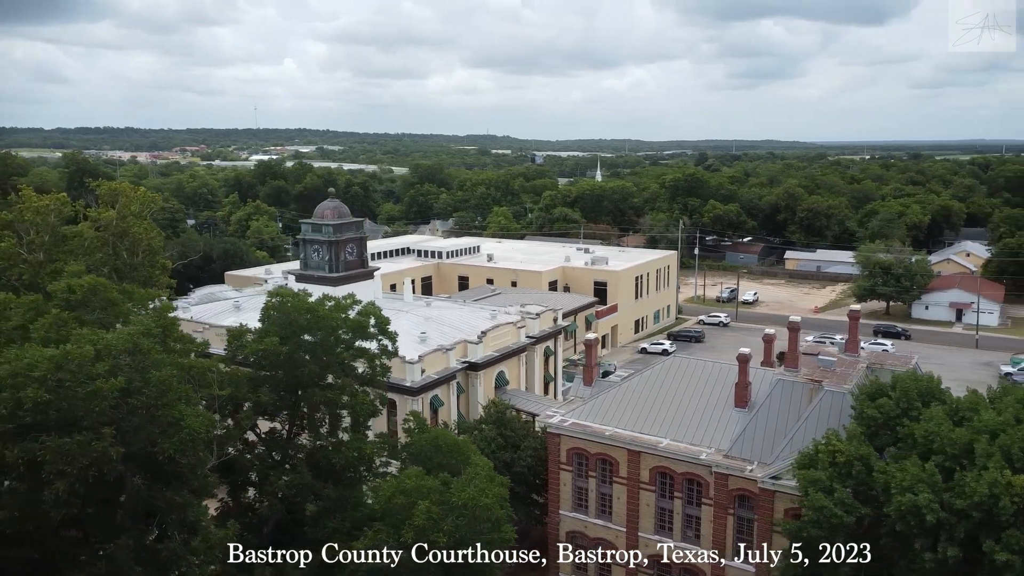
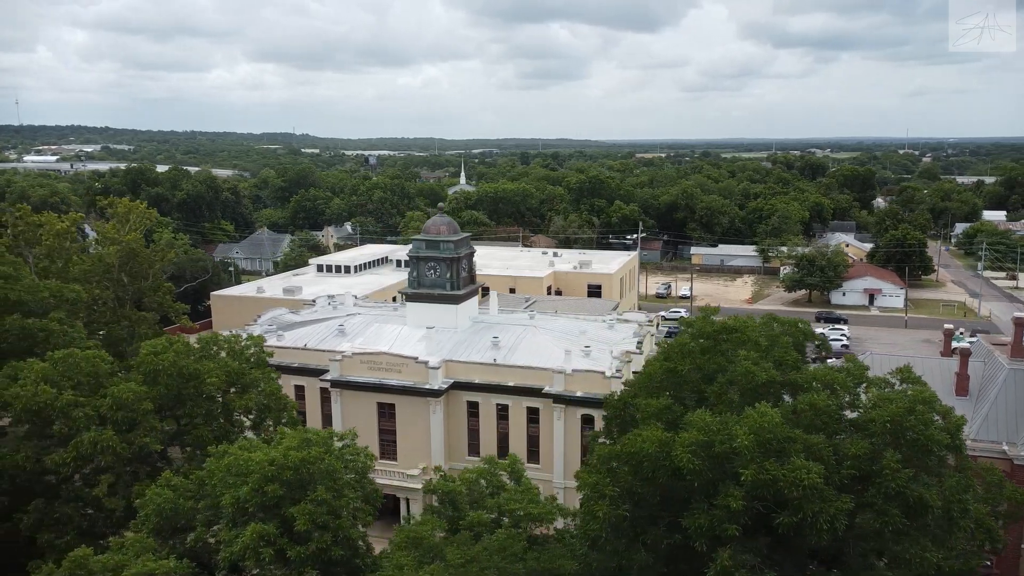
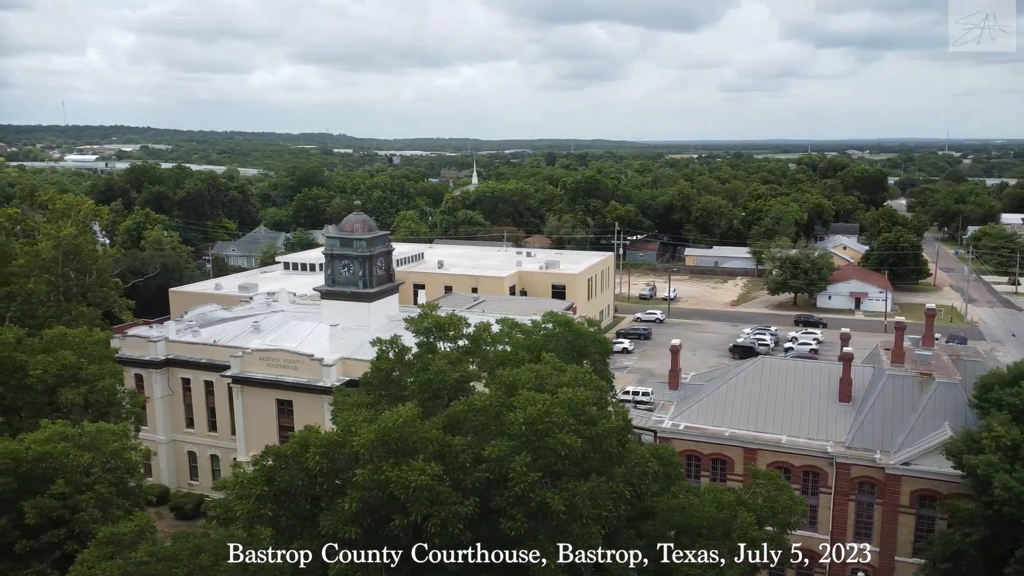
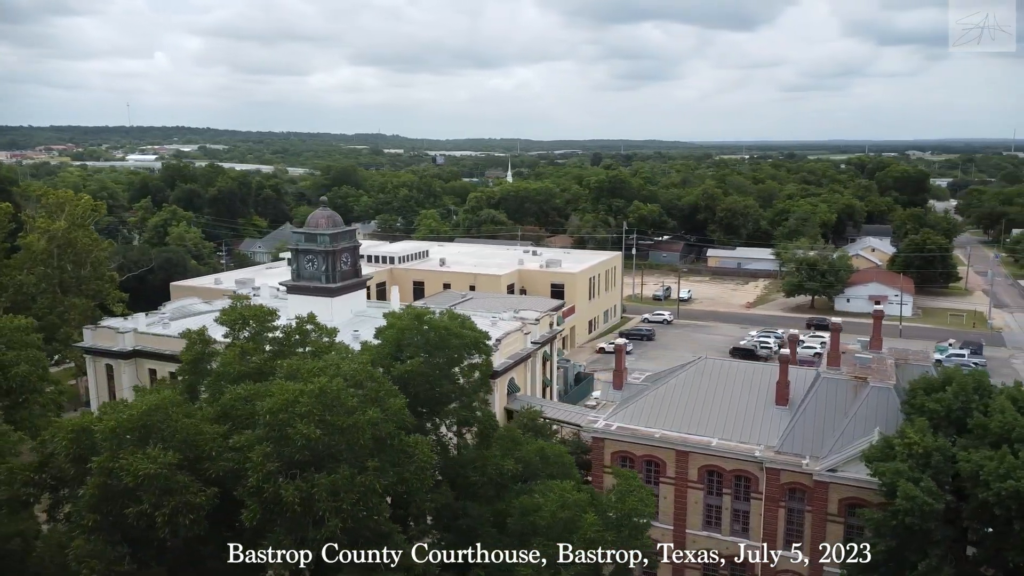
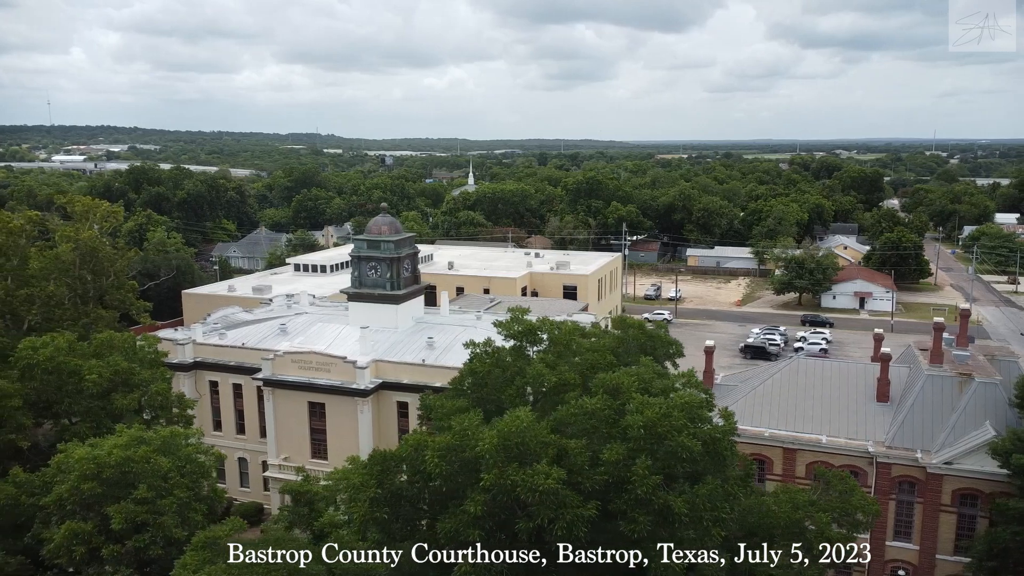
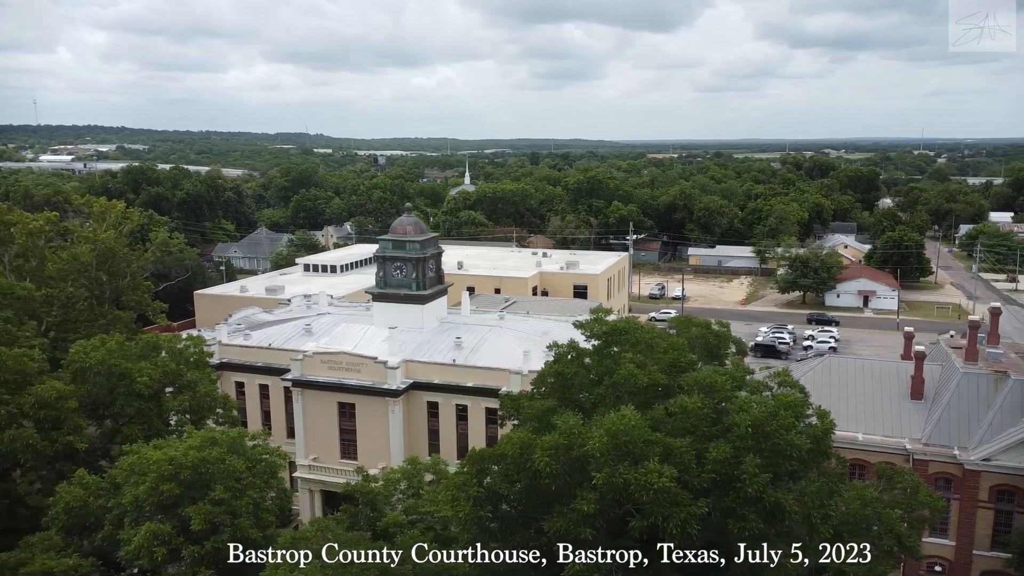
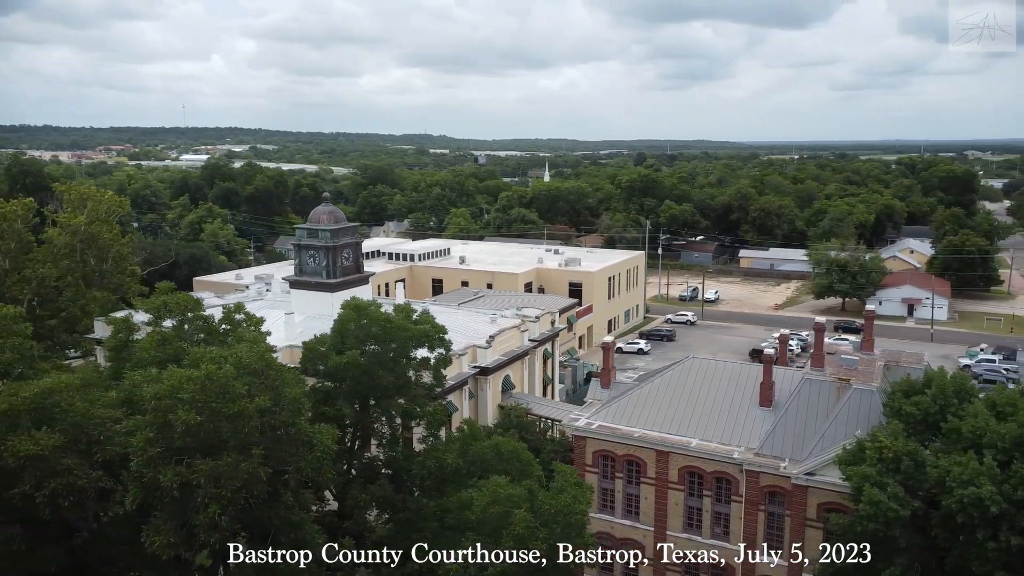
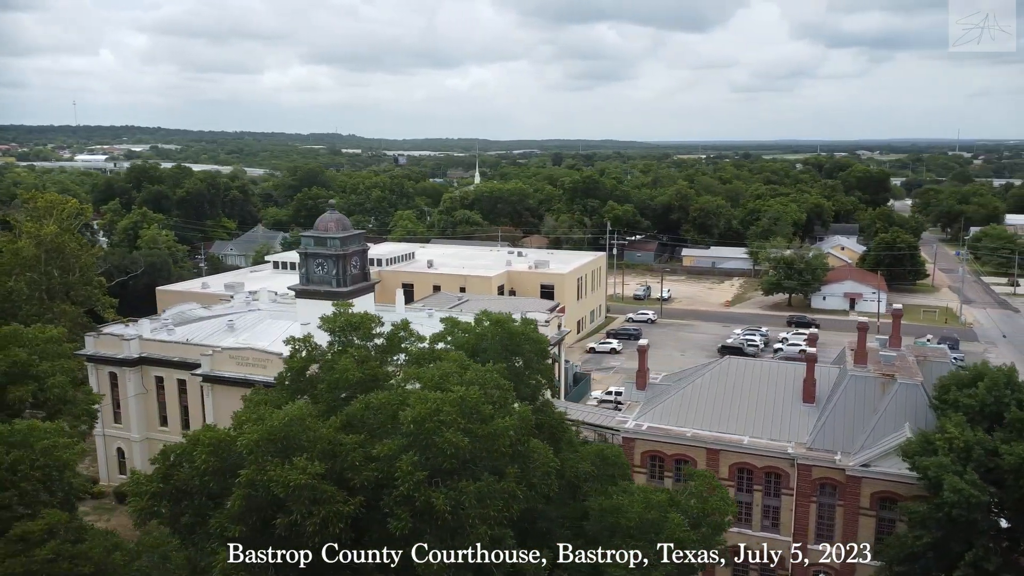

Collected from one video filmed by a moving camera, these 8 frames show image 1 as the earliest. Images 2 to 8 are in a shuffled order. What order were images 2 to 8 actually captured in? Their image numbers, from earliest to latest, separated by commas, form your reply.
7, 4, 8, 3, 5, 6, 2
